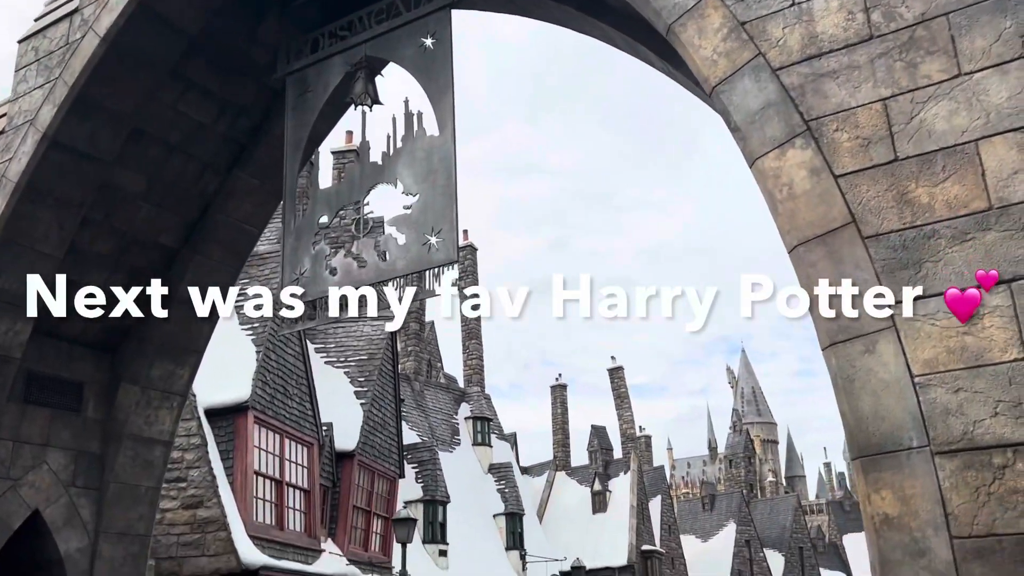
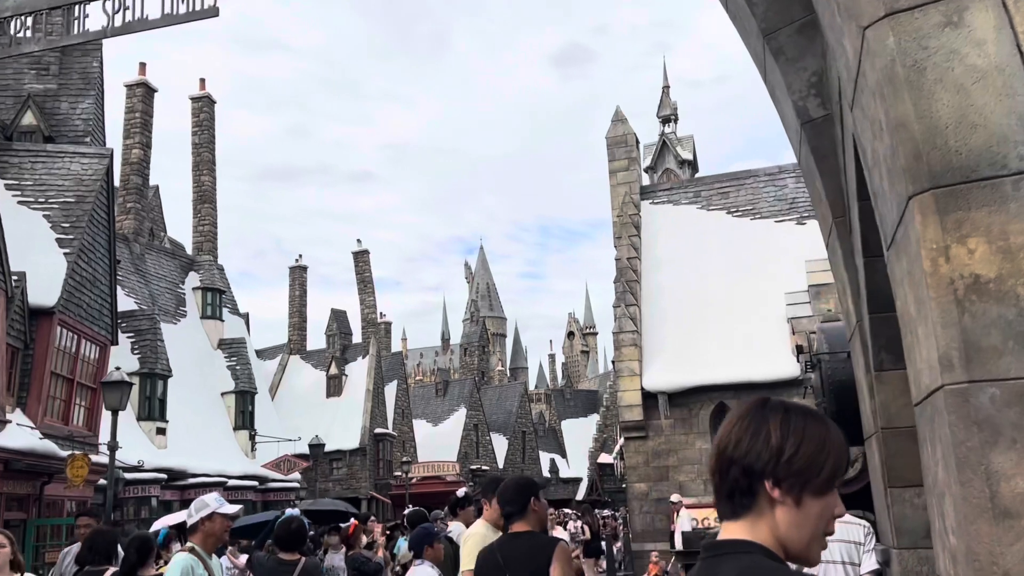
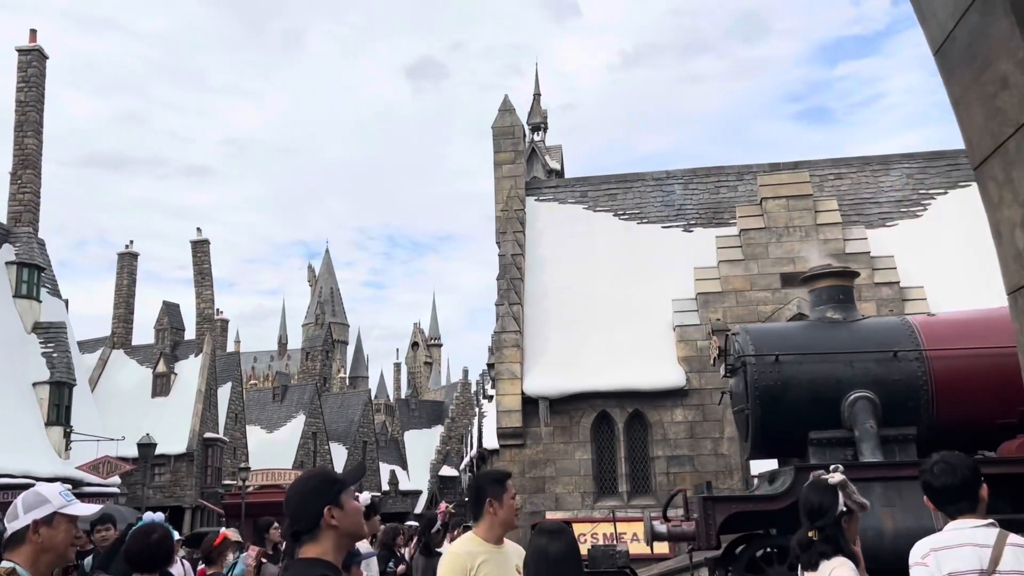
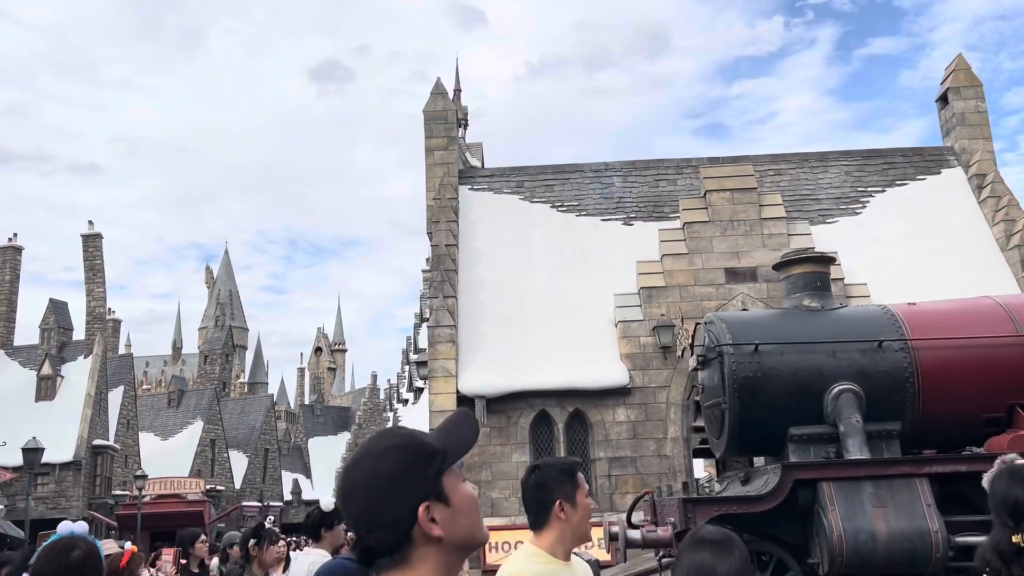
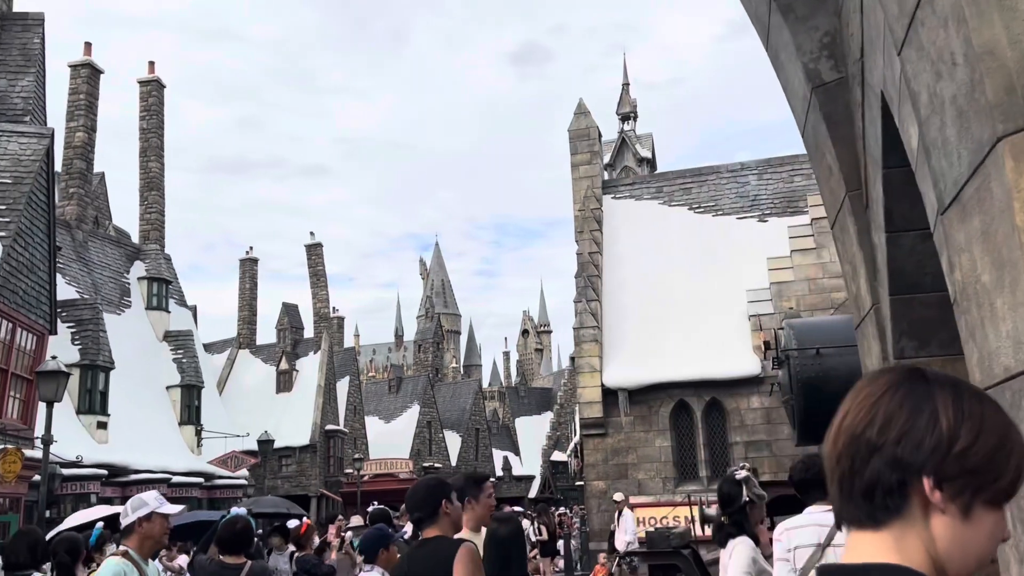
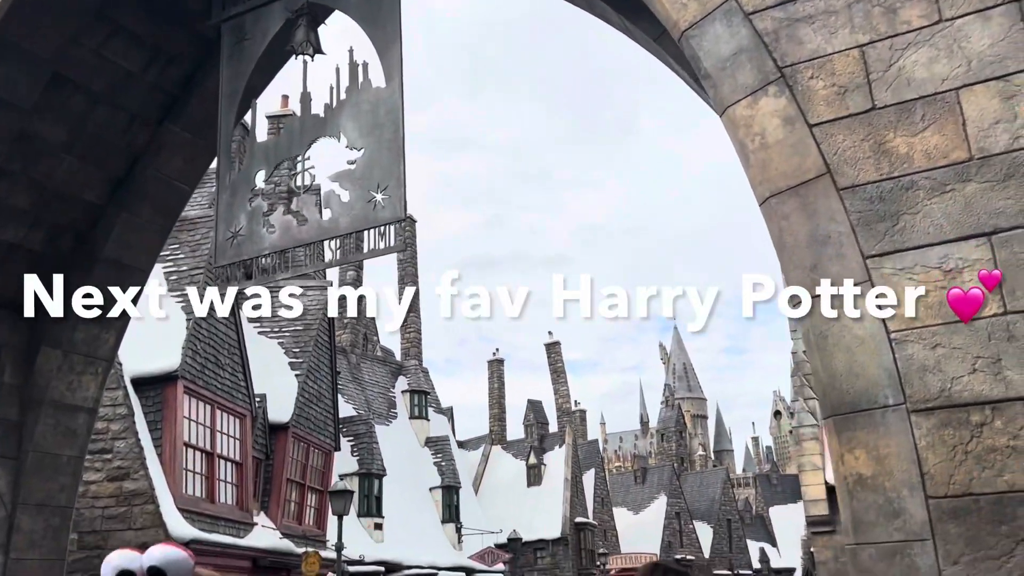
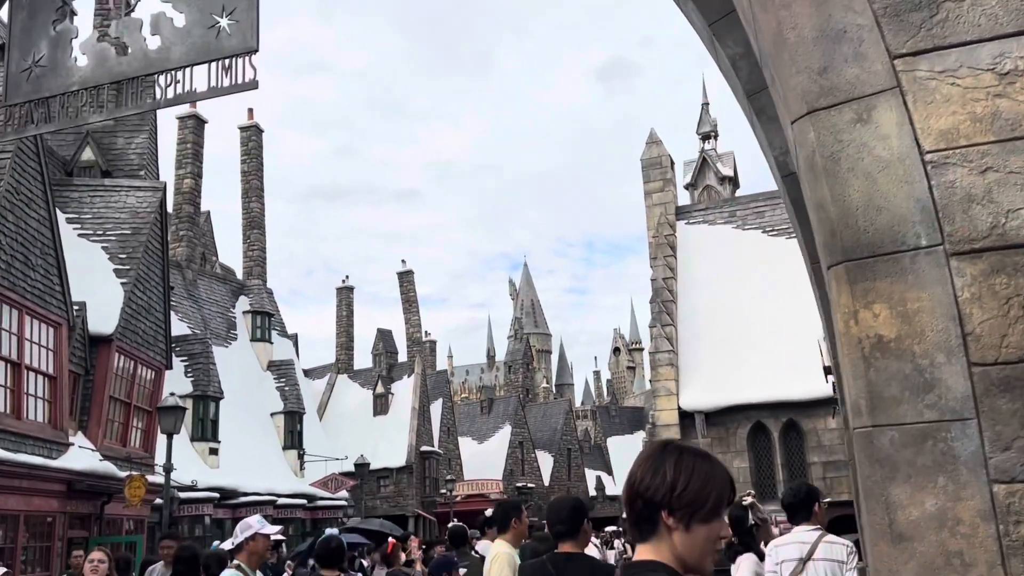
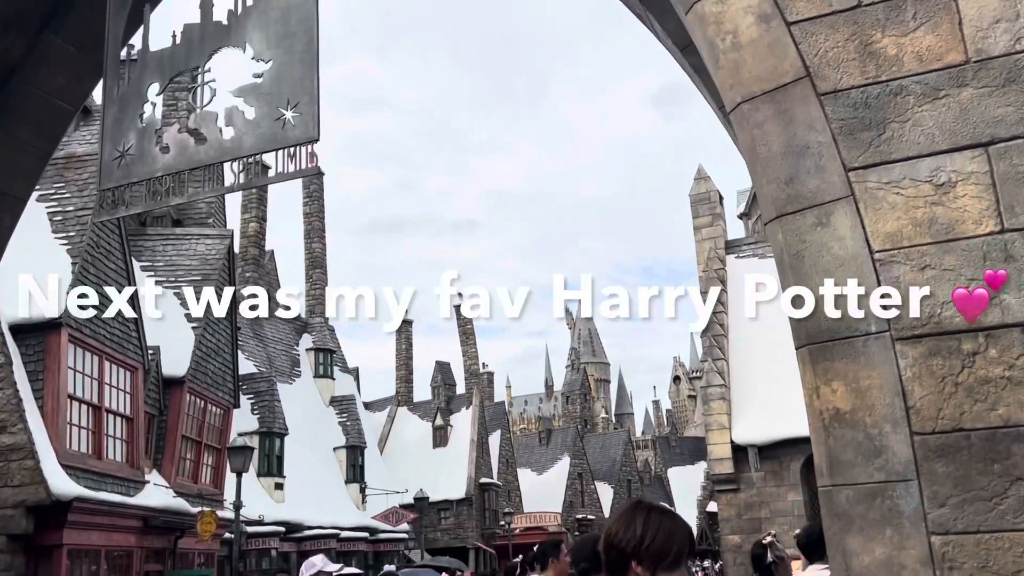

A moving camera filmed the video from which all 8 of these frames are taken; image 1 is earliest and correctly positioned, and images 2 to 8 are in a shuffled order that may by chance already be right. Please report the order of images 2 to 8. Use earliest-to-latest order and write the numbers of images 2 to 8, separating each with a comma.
6, 8, 7, 2, 5, 3, 4
